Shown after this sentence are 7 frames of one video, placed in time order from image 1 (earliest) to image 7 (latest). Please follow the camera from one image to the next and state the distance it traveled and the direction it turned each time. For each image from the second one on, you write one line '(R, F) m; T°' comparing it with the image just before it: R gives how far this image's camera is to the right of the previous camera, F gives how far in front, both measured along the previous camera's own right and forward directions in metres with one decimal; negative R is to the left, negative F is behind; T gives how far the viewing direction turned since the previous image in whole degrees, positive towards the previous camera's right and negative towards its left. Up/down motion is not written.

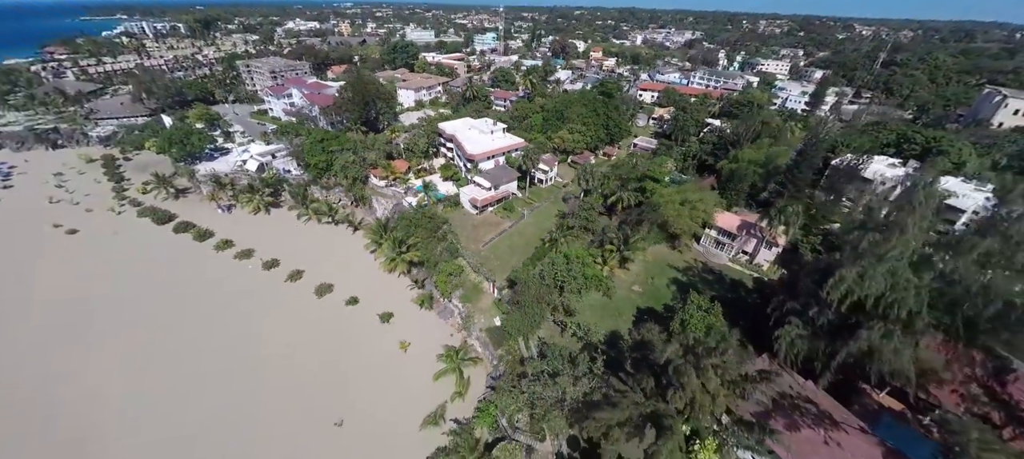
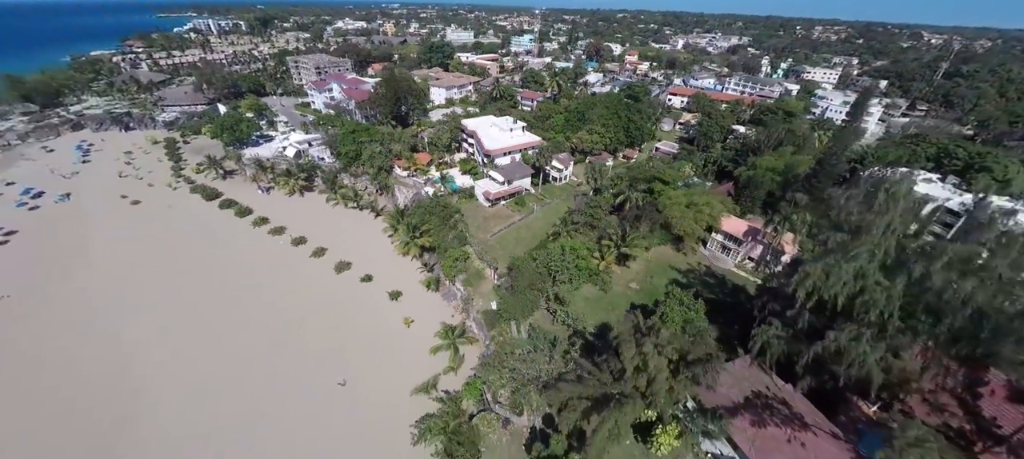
(+2.1, -1.2) m; -5°
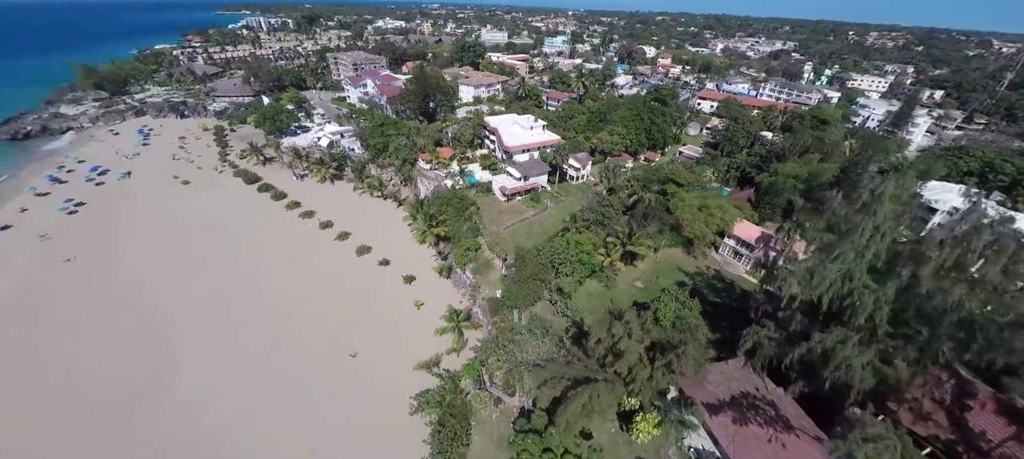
(+1.3, -1.0) m; -4°
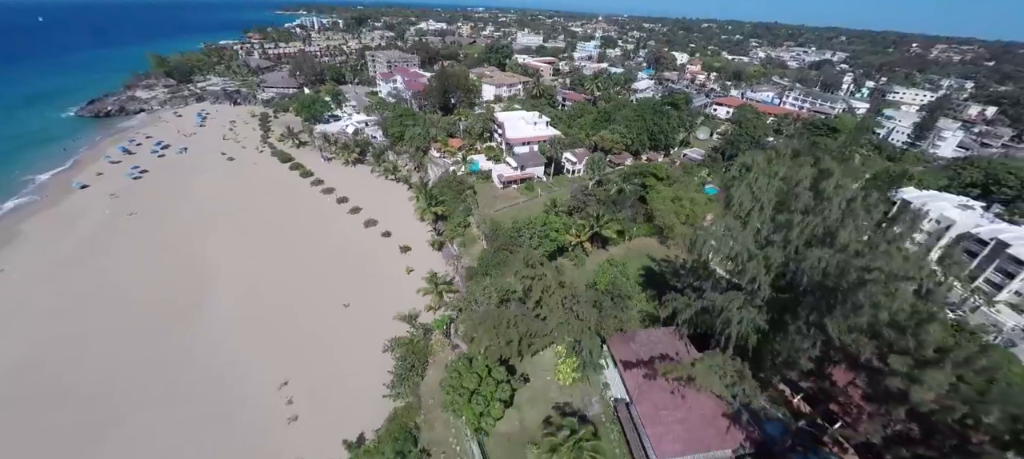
(+4.3, -2.9) m; -5°
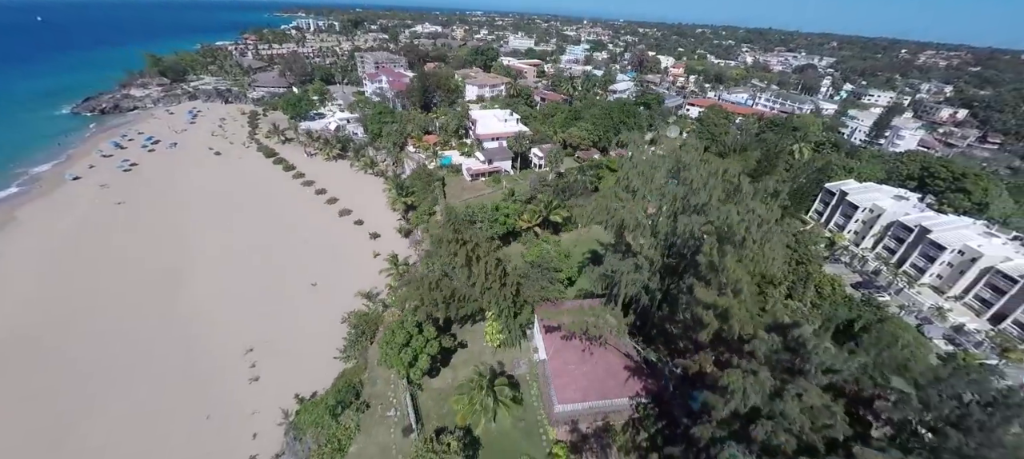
(+3.9, -2.3) m; 0°
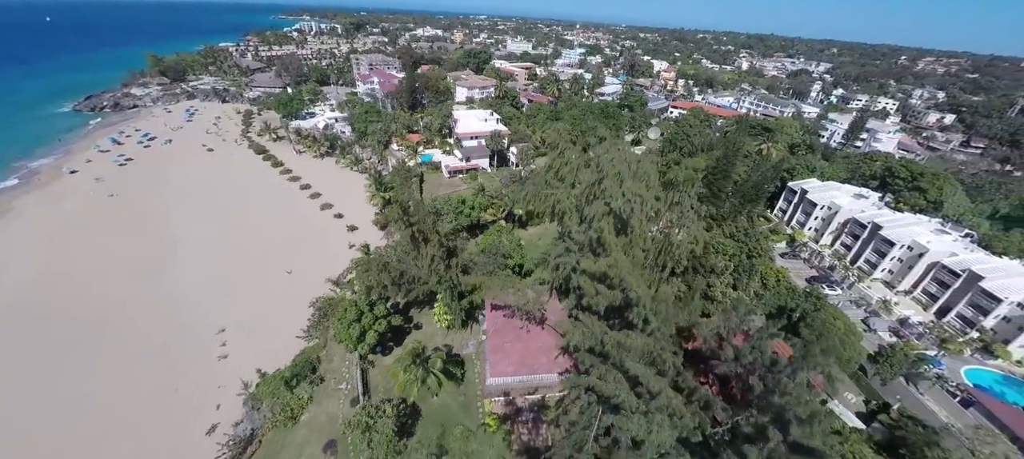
(+3.4, -1.4) m; 0°
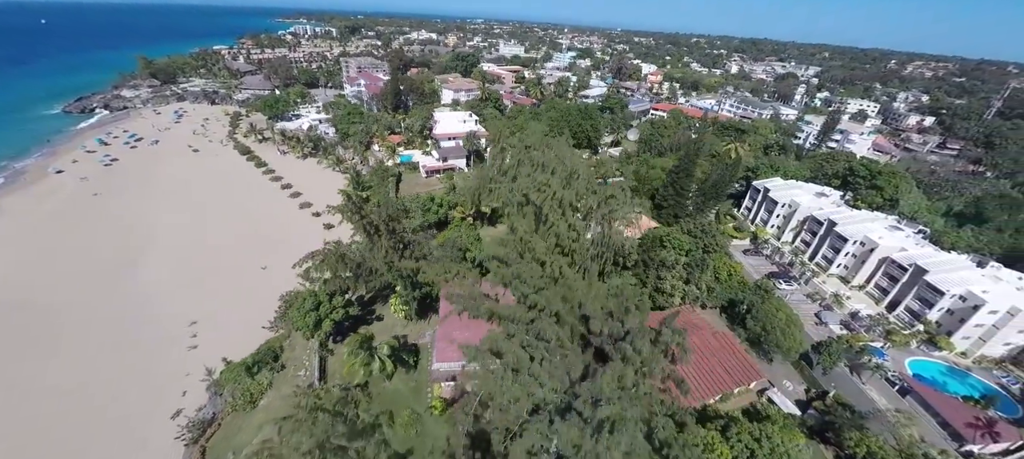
(+2.9, -1.1) m; 0°
